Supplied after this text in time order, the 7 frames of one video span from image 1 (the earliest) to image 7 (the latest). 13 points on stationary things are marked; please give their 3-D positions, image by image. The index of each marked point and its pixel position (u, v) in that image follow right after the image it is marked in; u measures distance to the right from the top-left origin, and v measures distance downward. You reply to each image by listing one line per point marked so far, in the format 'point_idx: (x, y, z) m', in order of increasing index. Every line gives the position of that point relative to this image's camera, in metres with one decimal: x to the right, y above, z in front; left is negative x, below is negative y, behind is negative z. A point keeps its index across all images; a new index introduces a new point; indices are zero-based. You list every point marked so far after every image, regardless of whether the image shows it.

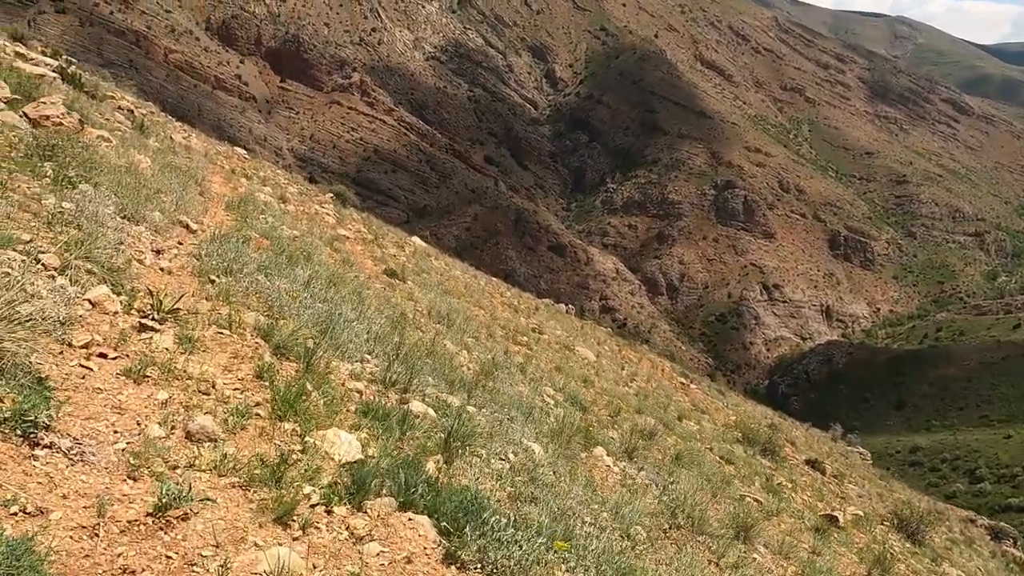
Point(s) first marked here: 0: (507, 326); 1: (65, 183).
0: (-0.3, -1.0, +19.3) m
1: (-5.3, +1.2, +7.8) m
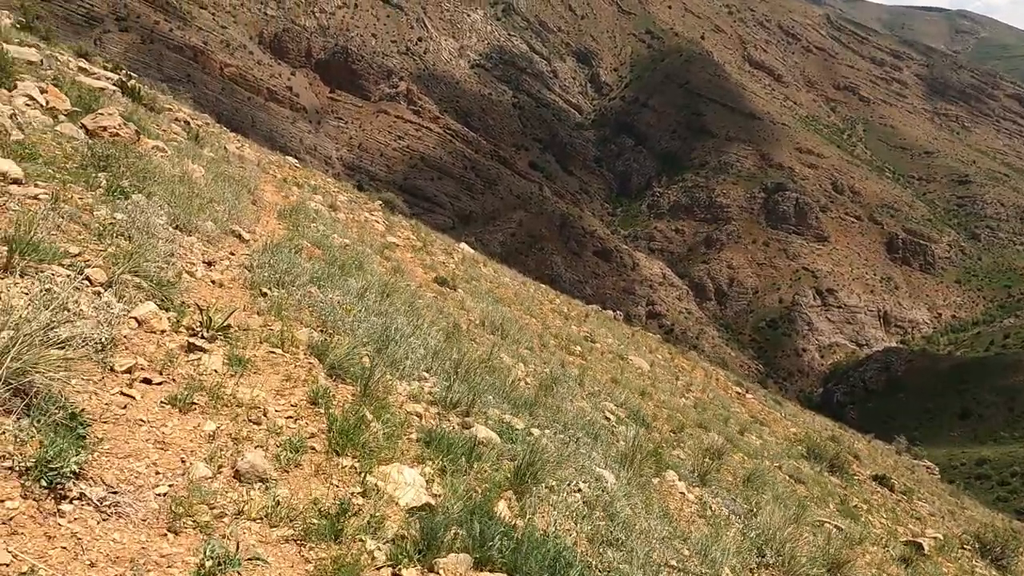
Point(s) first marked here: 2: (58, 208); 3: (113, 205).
0: (+1.2, -1.2, +18.8) m
1: (-4.6, +1.1, +7.6) m
2: (-4.1, +0.7, +6.1) m
3: (-4.2, +0.9, +7.1) m
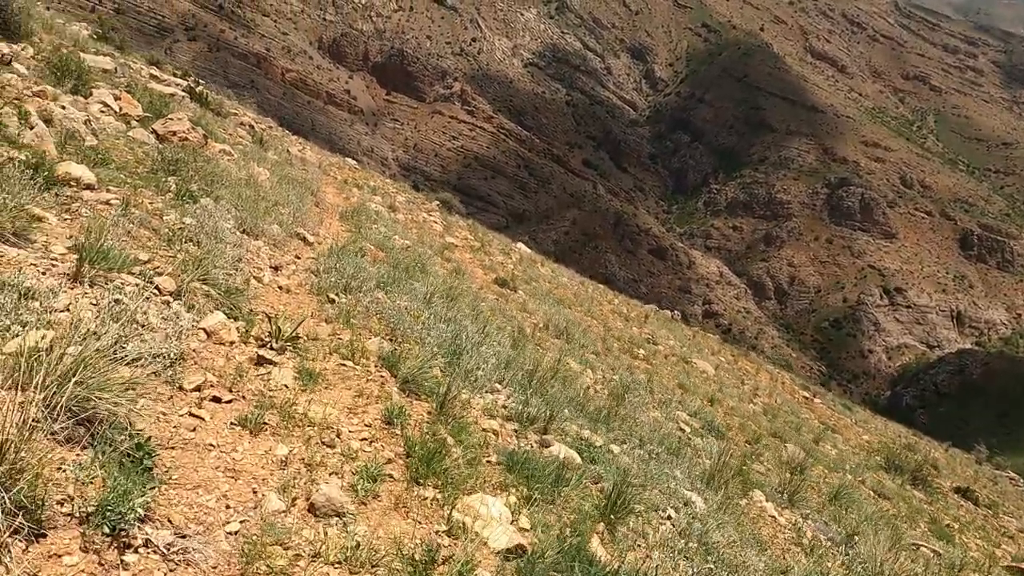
0: (+2.9, -1.3, +18.2) m
1: (-3.7, +1.0, +7.6) m
2: (-3.5, +0.7, +6.0) m
3: (-3.4, +0.8, +7.0) m
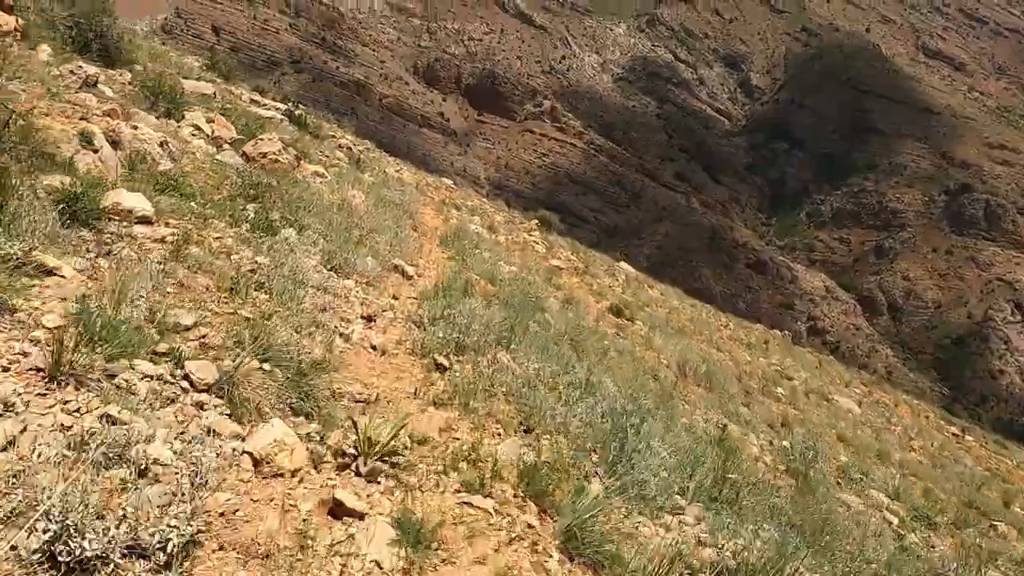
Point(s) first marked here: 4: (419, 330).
0: (+5.7, -2.0, +15.8) m
1: (-2.3, +0.6, +6.3) m
2: (-2.3, +0.2, +4.7) m
3: (-2.1, +0.4, +5.6) m
4: (-0.7, -0.3, +5.2) m
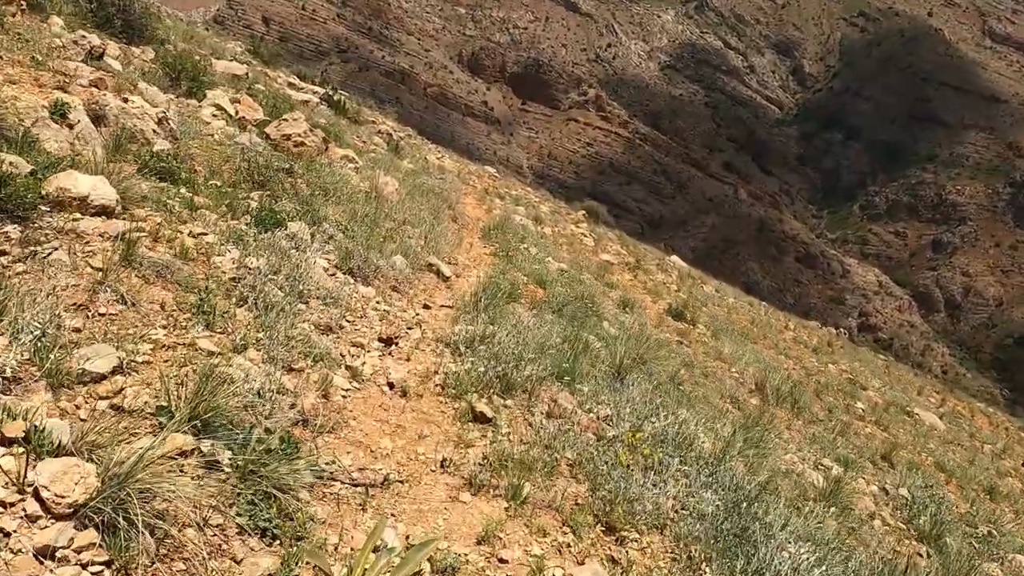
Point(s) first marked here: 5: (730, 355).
0: (+6.7, -2.0, +14.2) m
1: (-1.9, +0.5, +5.1) m
2: (-1.9, +0.2, +3.5) m
3: (-1.7, +0.3, +4.5) m
4: (-0.4, -0.4, +4.0) m
5: (+3.5, -1.1, +10.5) m
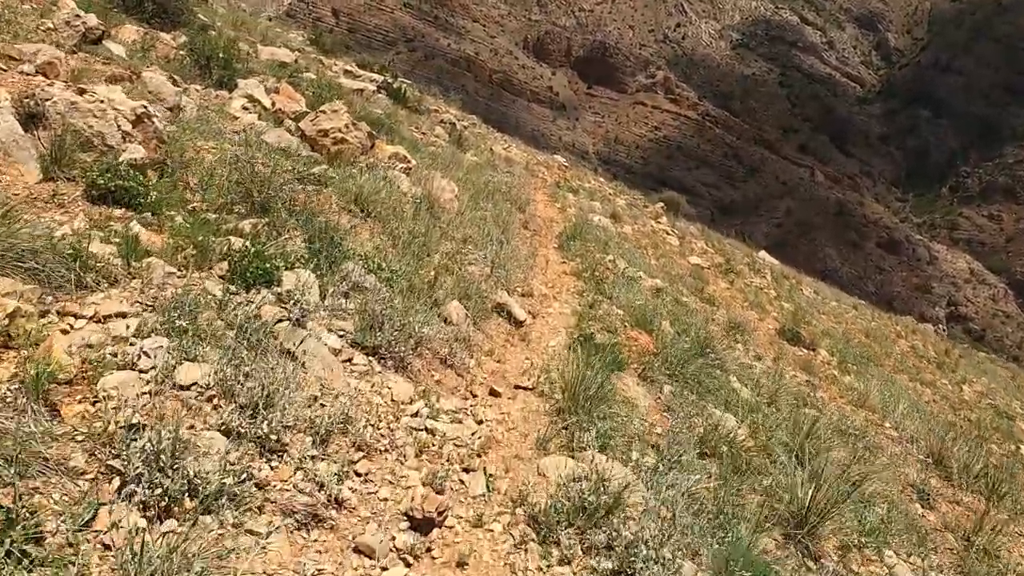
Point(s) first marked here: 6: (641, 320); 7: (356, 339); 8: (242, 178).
0: (+8.1, -2.3, +11.6) m
1: (-1.3, +0.1, +3.3) m
2: (-1.5, -0.3, +1.7) m
3: (-1.2, -0.2, +2.7) m
4: (+0.1, -0.9, +2.1) m
5: (+4.6, -1.4, +8.2) m
6: (+1.2, -0.3, +6.3) m
7: (-0.7, -0.3, +3.5) m
8: (-1.8, +0.7, +4.6) m
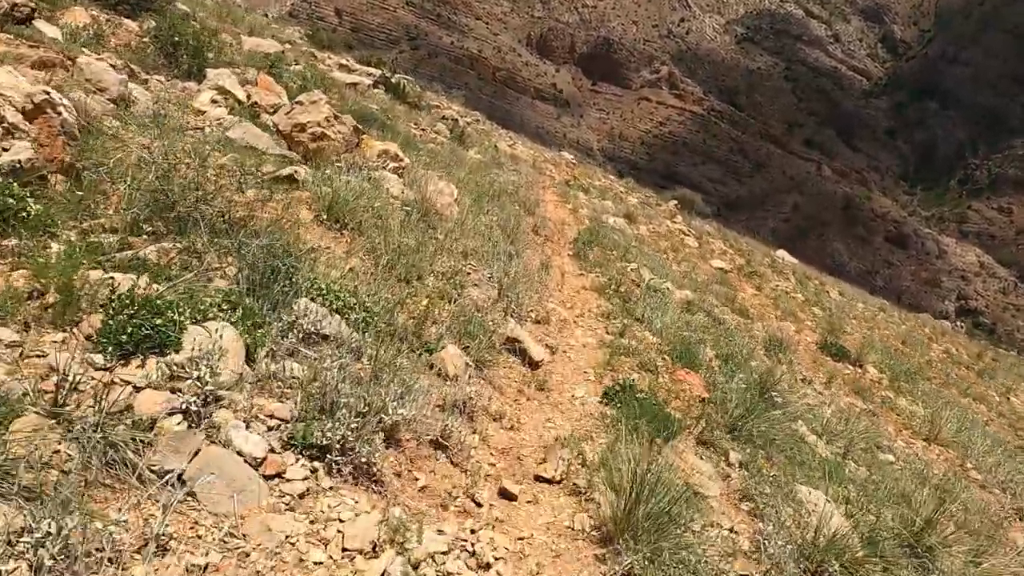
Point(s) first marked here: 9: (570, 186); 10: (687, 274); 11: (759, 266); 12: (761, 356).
0: (+8.3, -2.4, +10.4) m
1: (-1.2, -0.2, +2.2) m
2: (-1.4, -0.5, +0.6) m
3: (-1.1, -0.4, +1.5) m
4: (+0.2, -1.1, +0.9) m
5: (+4.7, -1.5, +7.0) m
6: (+1.3, -0.4, +5.2) m
7: (-0.7, -0.5, +2.3) m
8: (-1.8, +0.5, +3.4) m
9: (+1.2, +1.9, +13.1) m
10: (+2.8, +0.2, +10.2) m
11: (+6.0, +0.4, +15.5) m
12: (+2.4, -0.8, +6.1) m
